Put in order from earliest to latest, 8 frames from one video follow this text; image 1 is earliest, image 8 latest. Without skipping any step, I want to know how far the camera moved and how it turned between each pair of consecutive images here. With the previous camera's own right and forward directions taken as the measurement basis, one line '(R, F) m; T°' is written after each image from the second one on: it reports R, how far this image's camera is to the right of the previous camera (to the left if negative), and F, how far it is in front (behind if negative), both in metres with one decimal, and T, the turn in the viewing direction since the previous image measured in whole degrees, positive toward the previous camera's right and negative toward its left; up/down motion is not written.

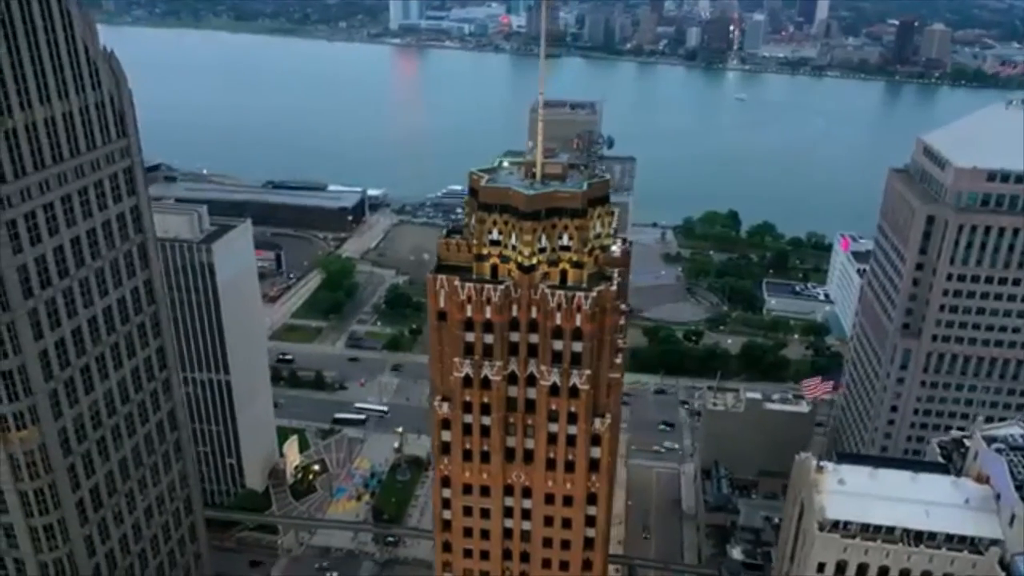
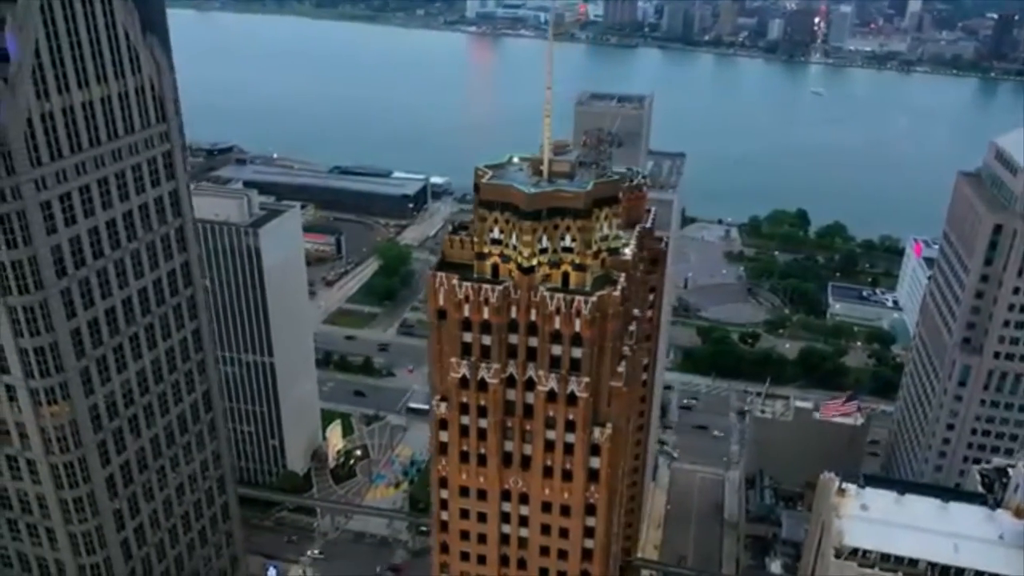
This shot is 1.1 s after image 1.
(+5.9, +2.5) m; -5°
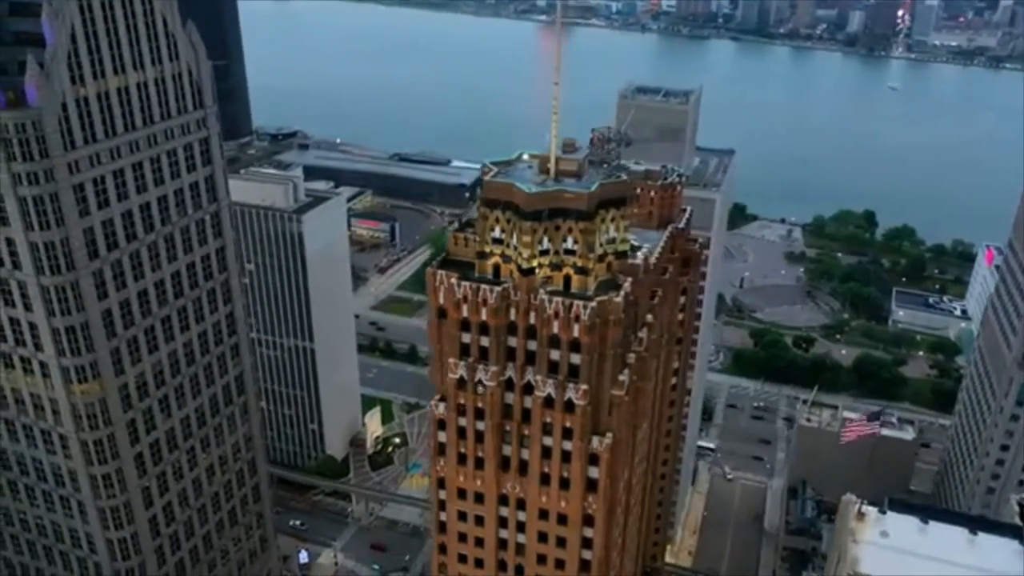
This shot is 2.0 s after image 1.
(+5.2, +2.2) m; -5°
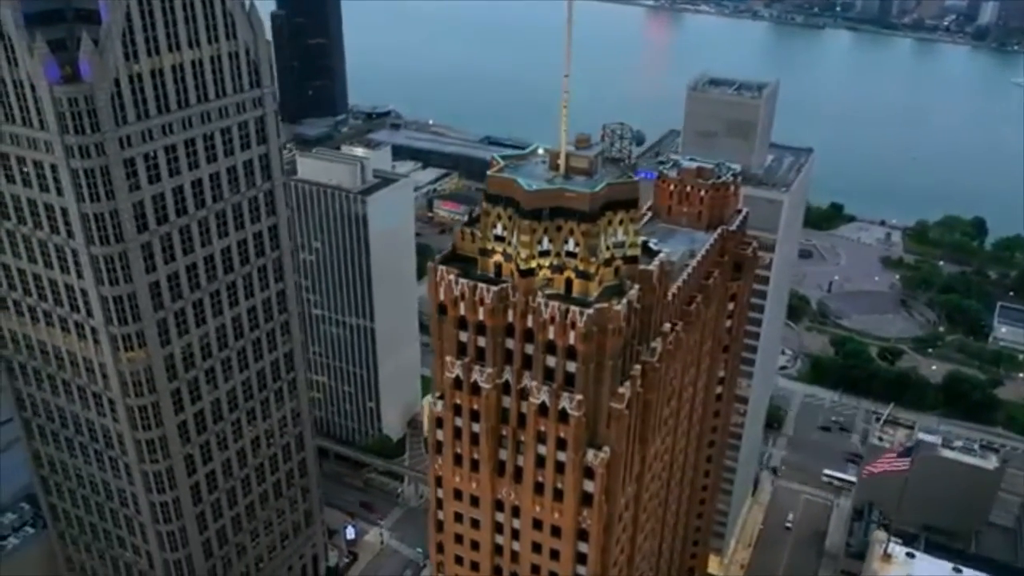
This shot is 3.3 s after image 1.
(+7.5, +3.3) m; -7°
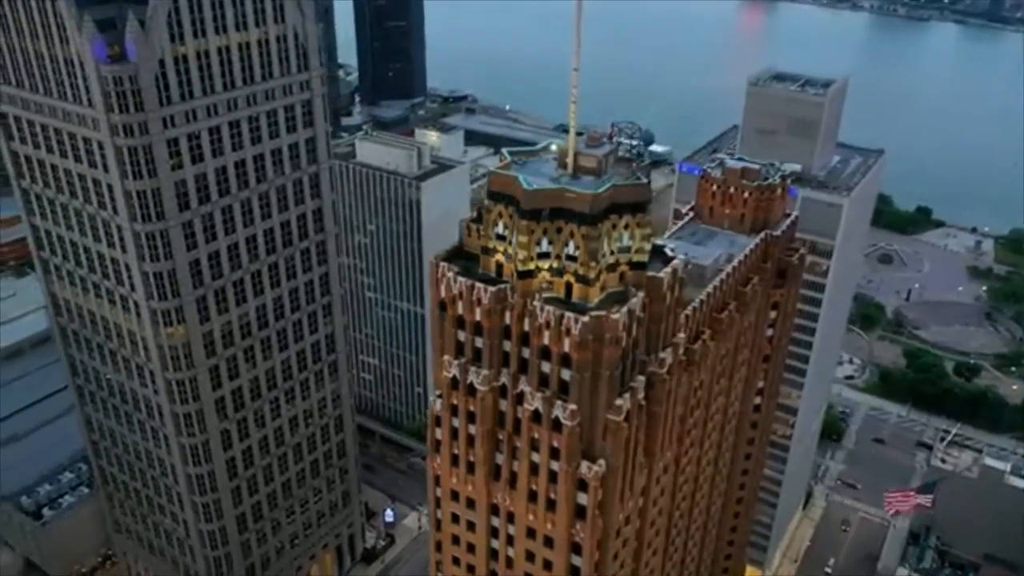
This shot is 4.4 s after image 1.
(+6.0, +2.5) m; -5°
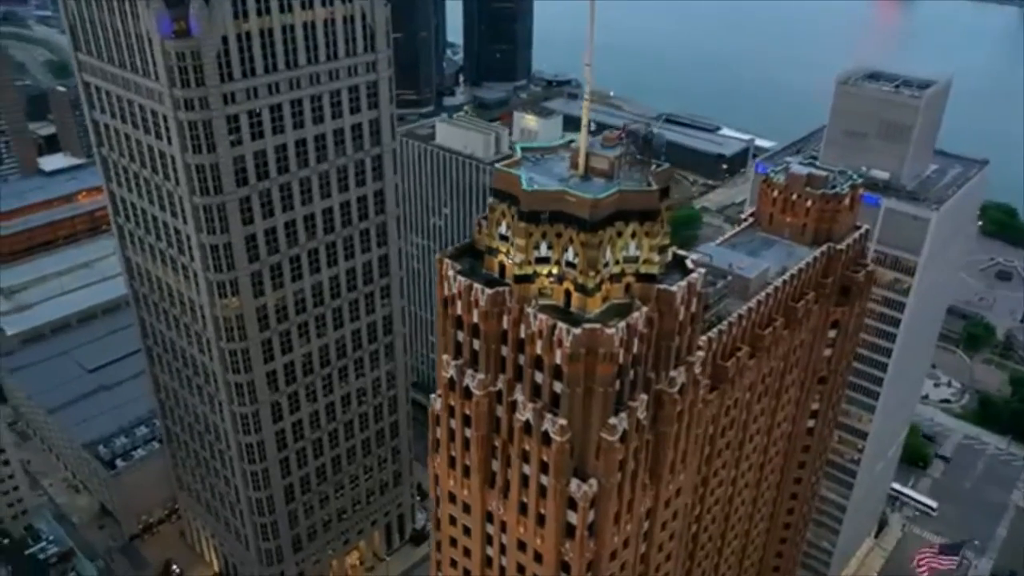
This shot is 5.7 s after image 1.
(+7.5, +3.3) m; -7°
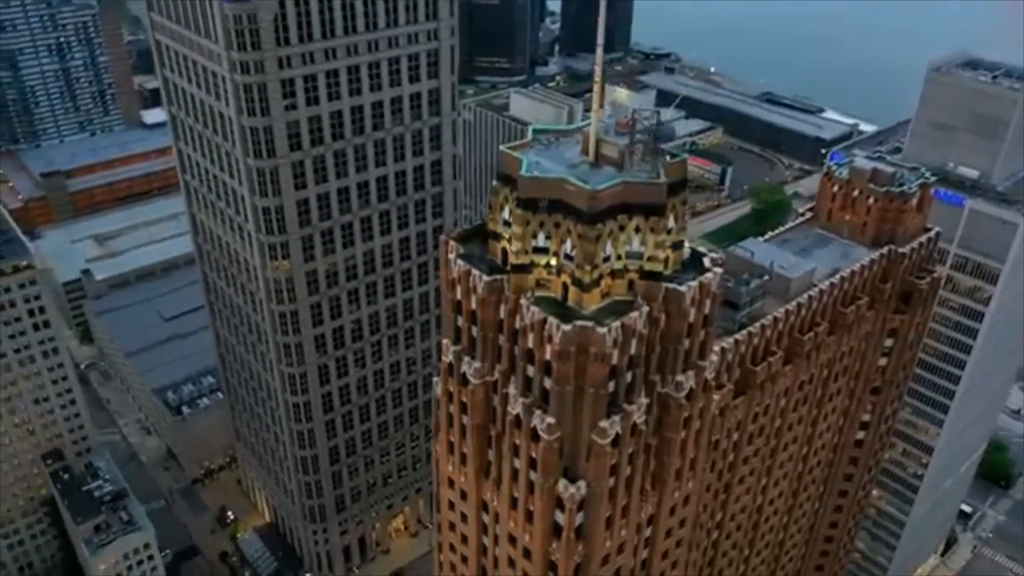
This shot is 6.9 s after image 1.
(+6.5, +2.8) m; -6°
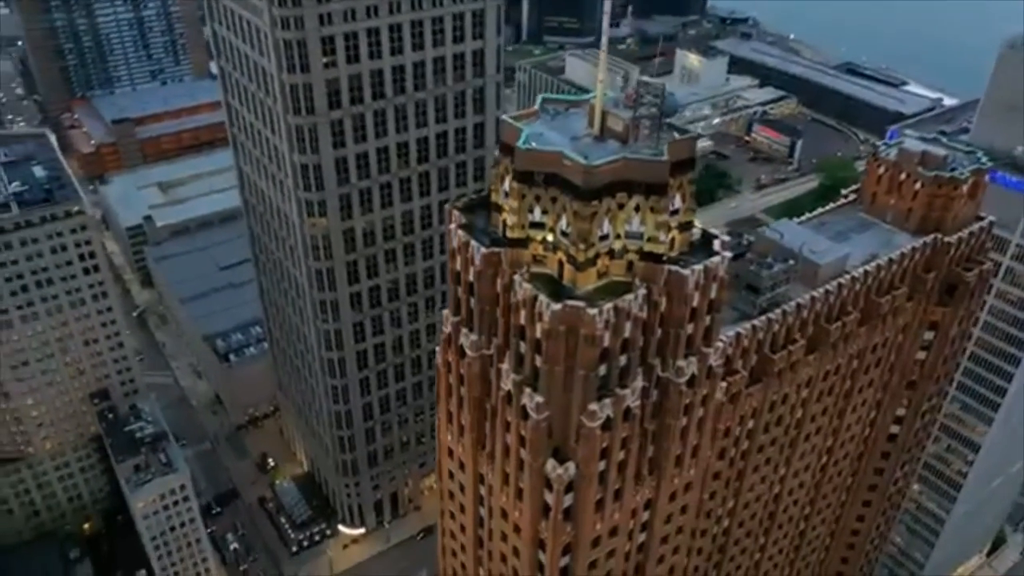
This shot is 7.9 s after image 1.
(+4.7, +1.6) m; -5°
